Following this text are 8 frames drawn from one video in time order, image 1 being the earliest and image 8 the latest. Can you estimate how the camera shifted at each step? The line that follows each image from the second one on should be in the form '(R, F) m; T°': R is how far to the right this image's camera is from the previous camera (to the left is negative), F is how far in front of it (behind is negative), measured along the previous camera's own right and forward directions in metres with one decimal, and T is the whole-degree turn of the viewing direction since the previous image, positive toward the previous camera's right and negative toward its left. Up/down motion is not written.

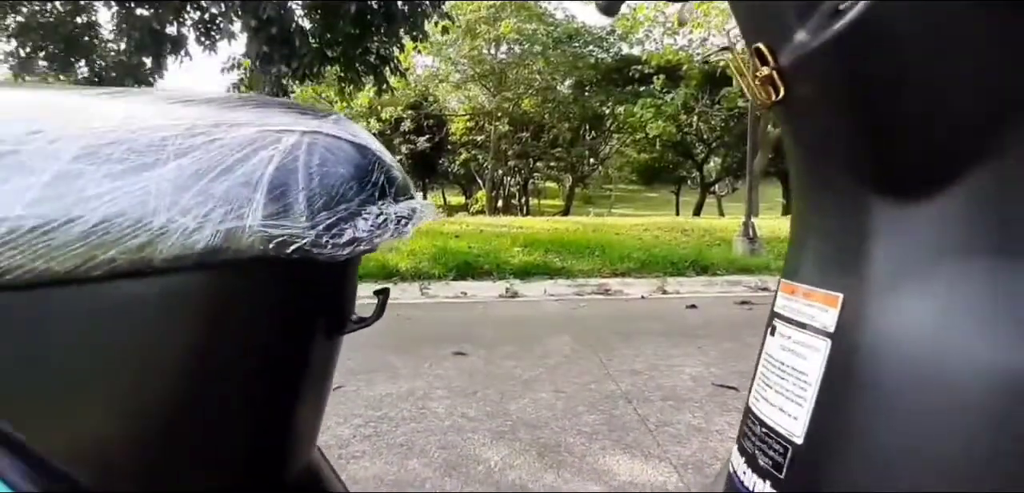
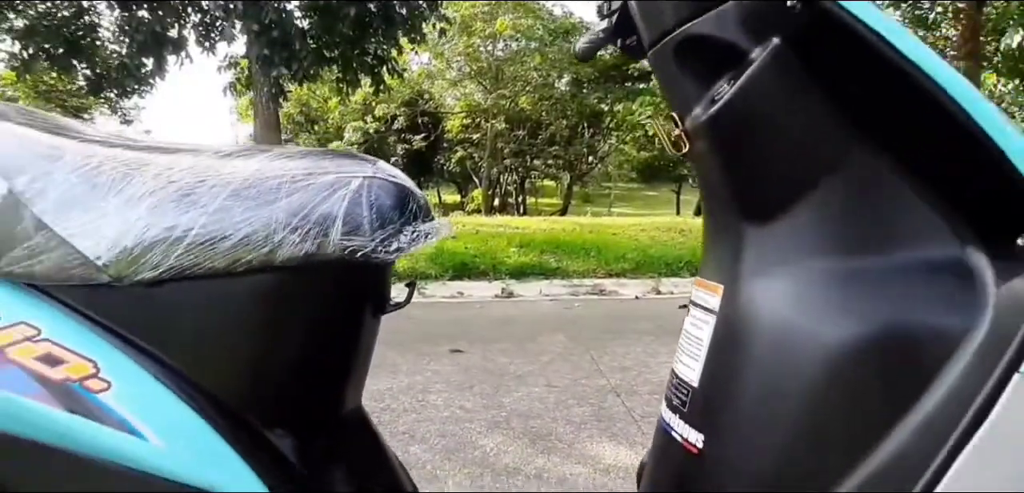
(0.0, -0.3) m; 0°
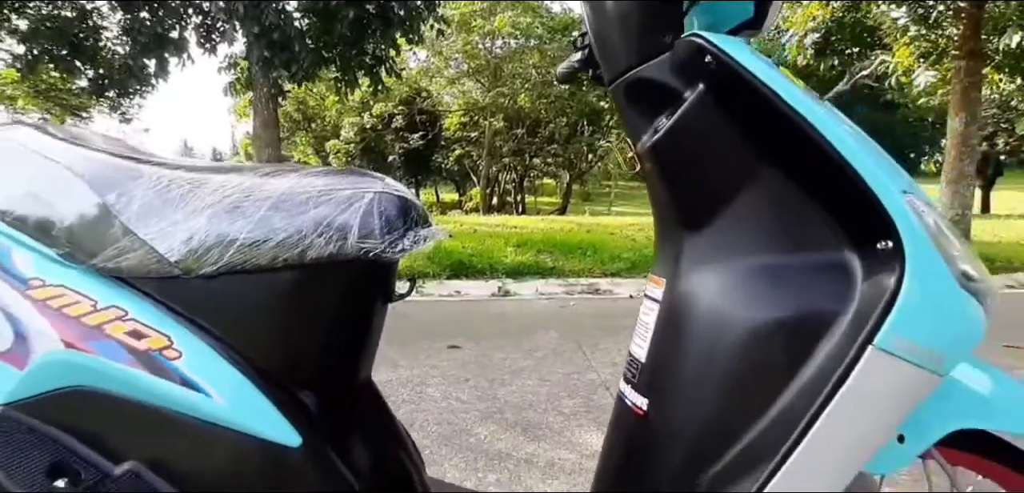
(0.0, -0.3) m; 0°
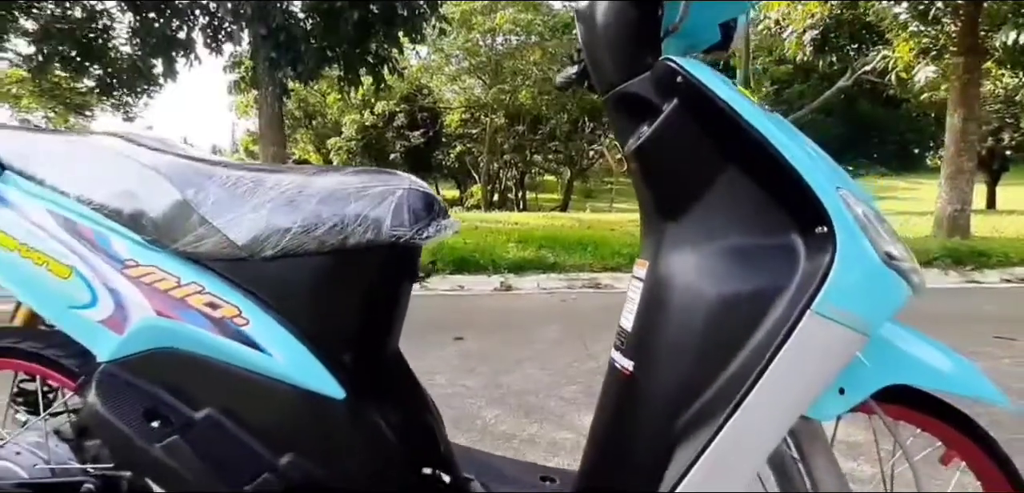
(0.0, -0.3) m; 0°
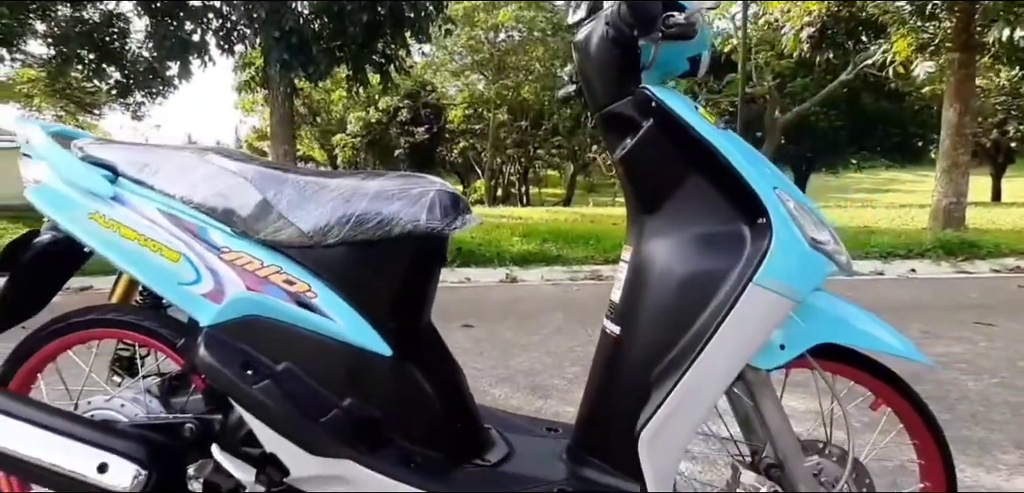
(0.0, -0.4) m; 0°
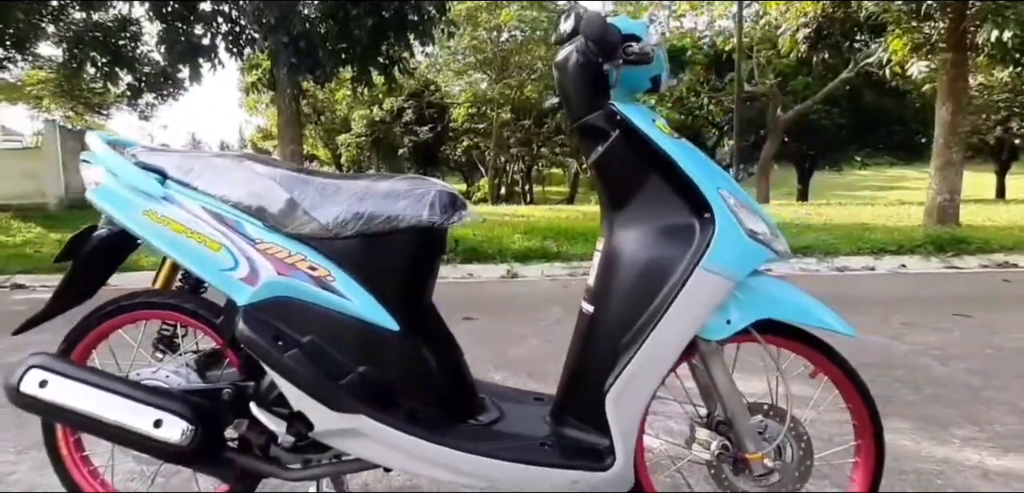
(0.0, -0.3) m; 0°
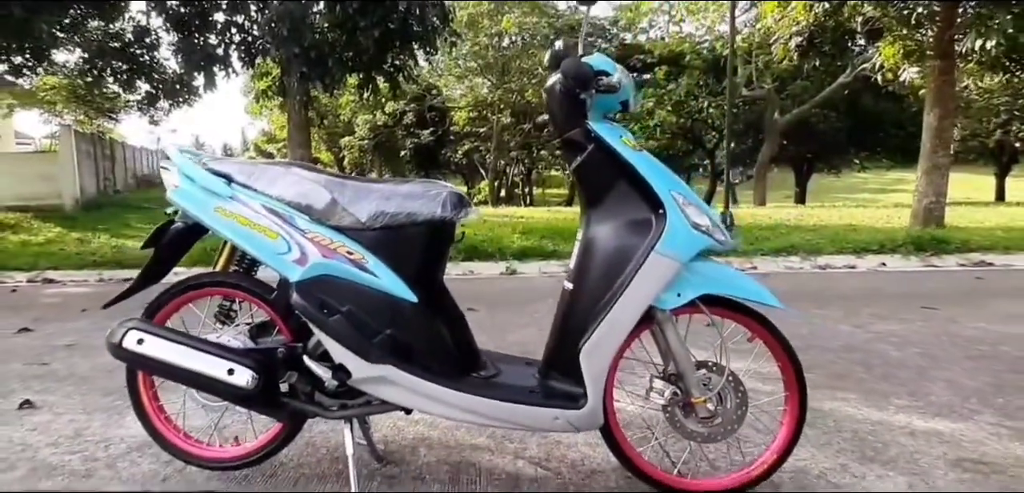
(0.0, -0.6) m; 0°
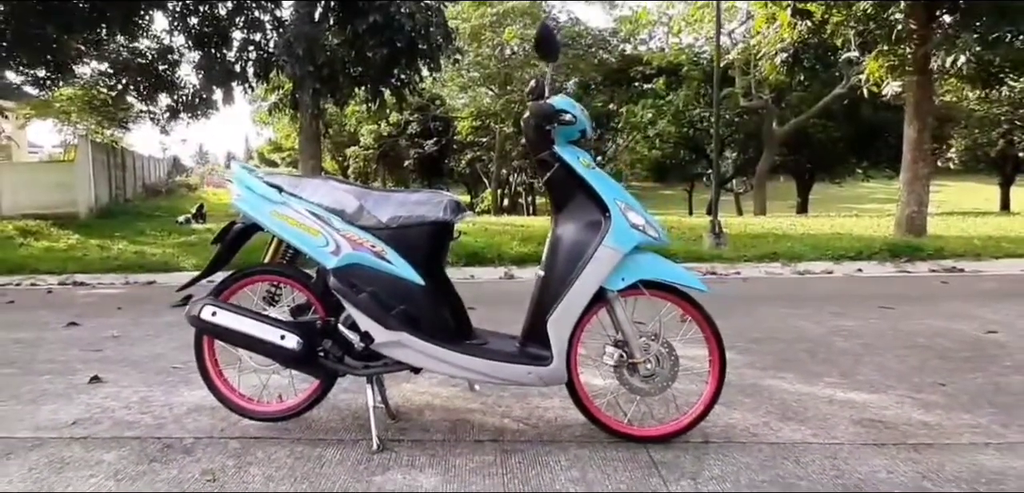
(+0.1, -0.8) m; 0°
